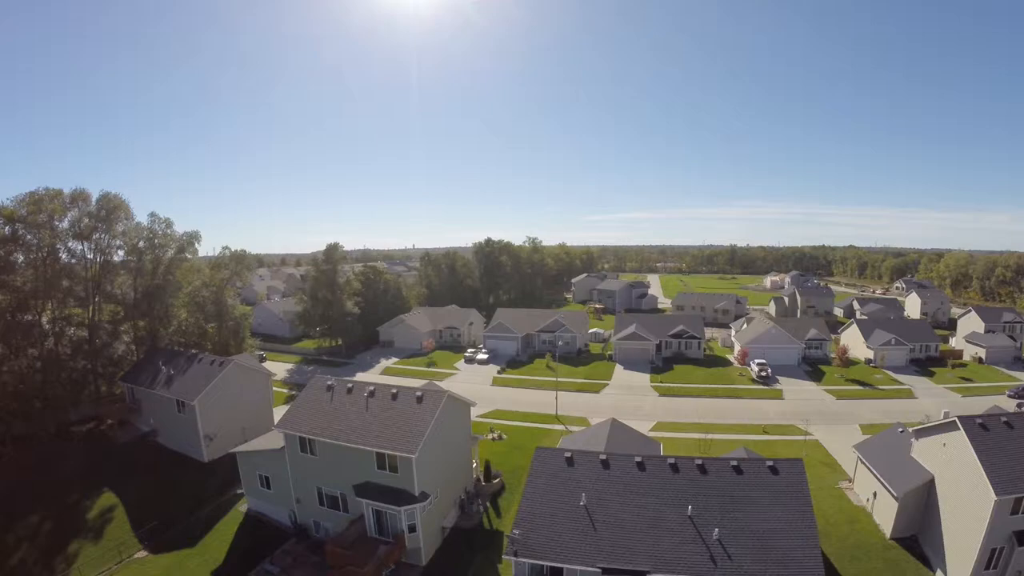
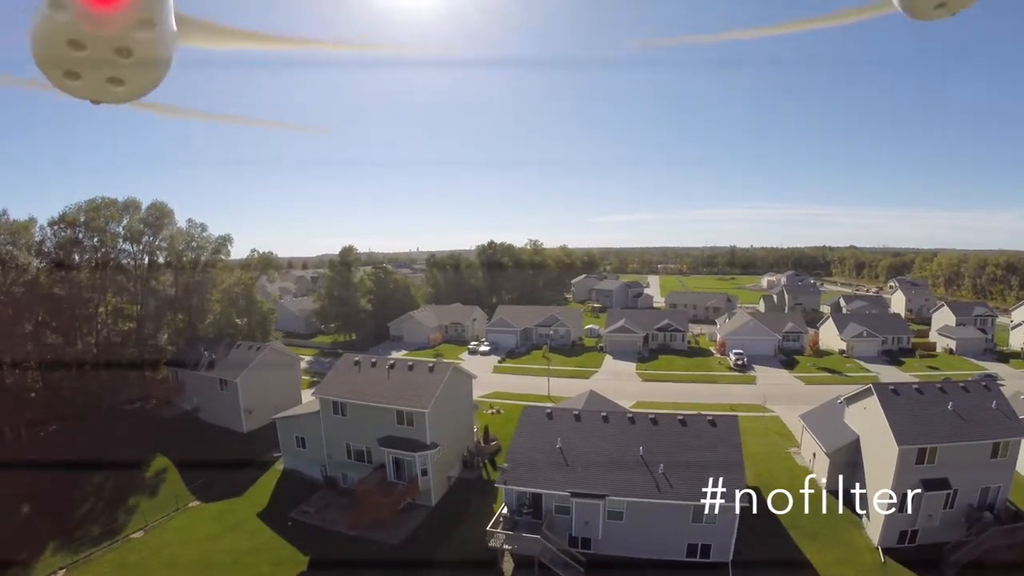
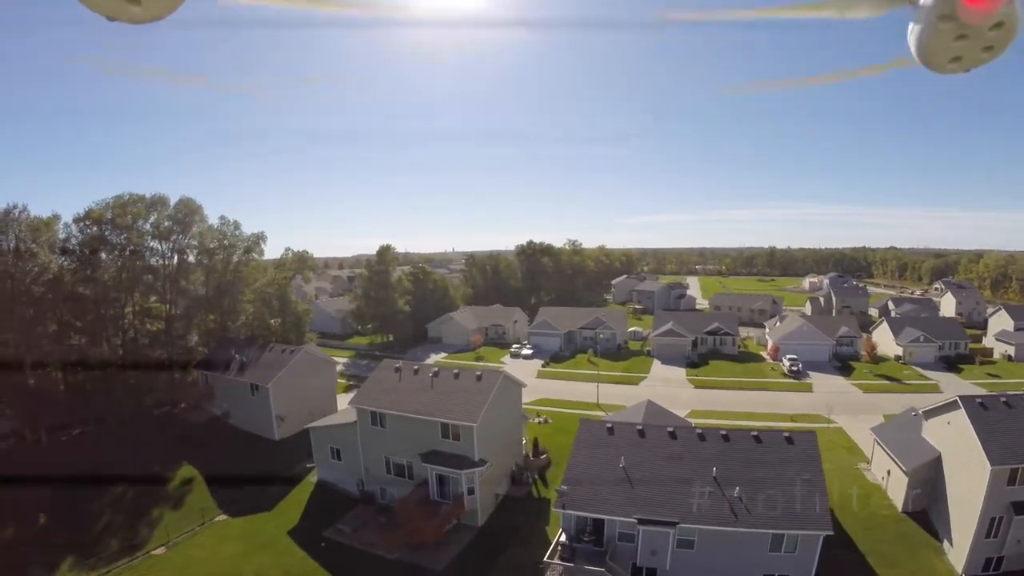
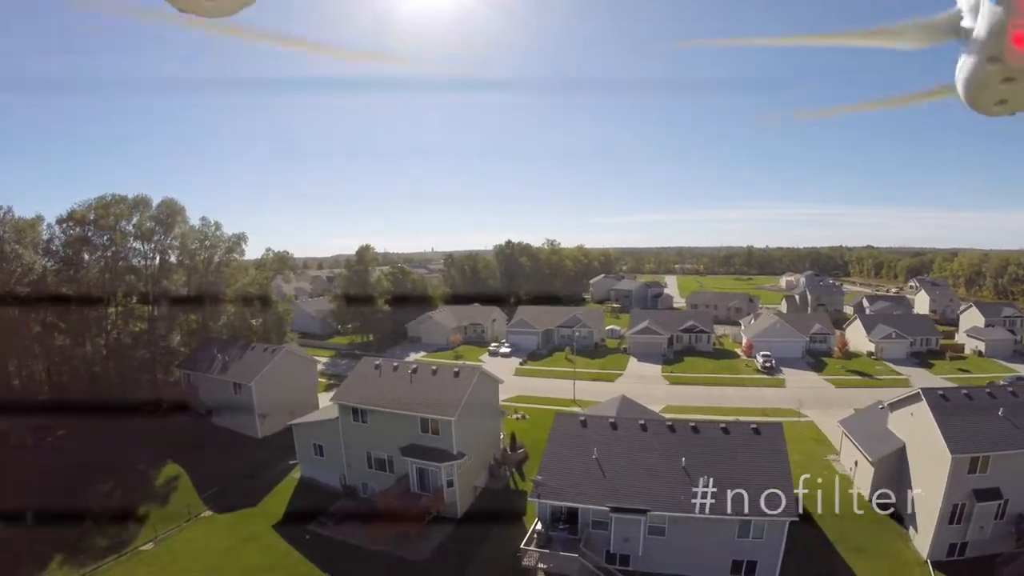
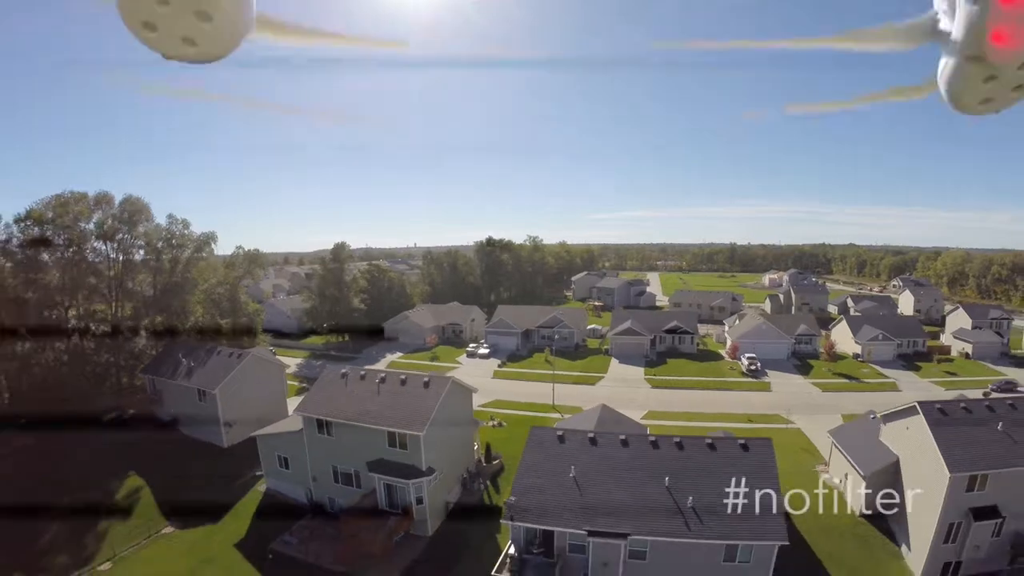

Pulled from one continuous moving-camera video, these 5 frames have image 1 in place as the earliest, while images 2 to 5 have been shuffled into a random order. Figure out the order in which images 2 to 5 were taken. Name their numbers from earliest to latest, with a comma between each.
5, 2, 4, 3
